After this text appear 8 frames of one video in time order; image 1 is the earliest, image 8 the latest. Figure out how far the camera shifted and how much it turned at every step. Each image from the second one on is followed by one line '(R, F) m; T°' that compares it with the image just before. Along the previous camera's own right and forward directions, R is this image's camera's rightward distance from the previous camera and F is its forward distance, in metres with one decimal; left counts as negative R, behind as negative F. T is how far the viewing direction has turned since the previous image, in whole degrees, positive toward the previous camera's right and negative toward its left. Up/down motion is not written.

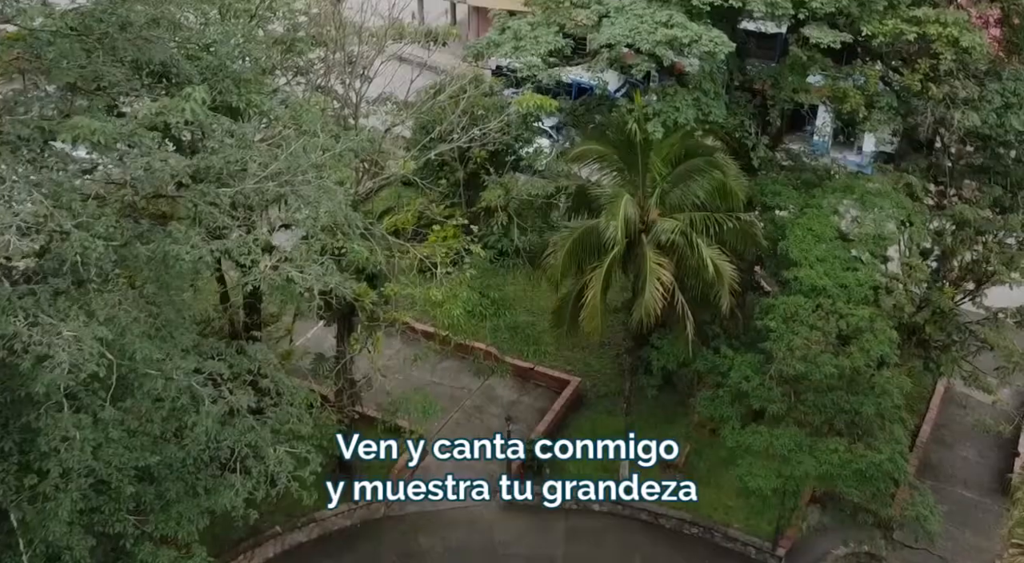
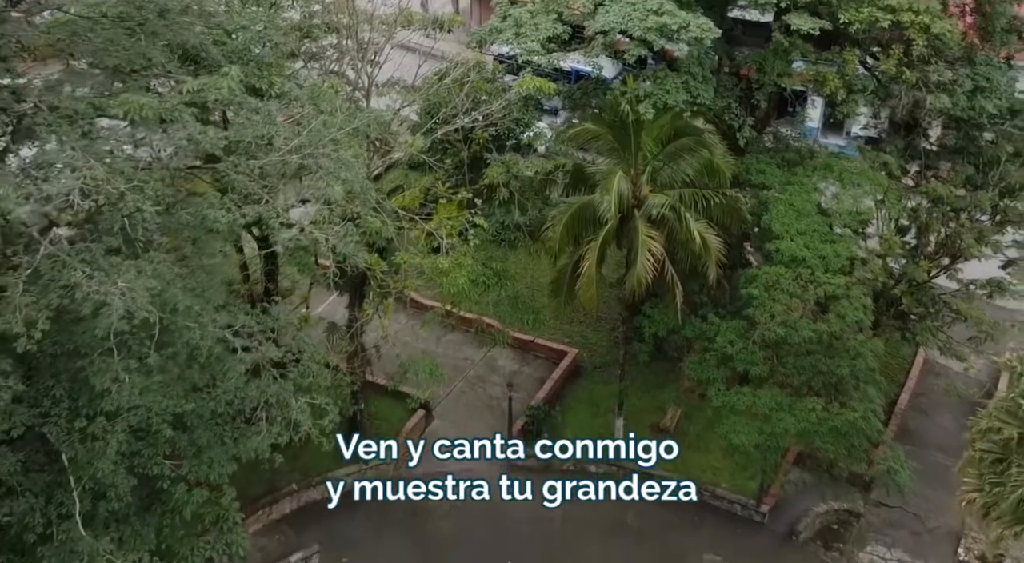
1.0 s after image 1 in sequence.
(0.0, -1.0) m; 0°
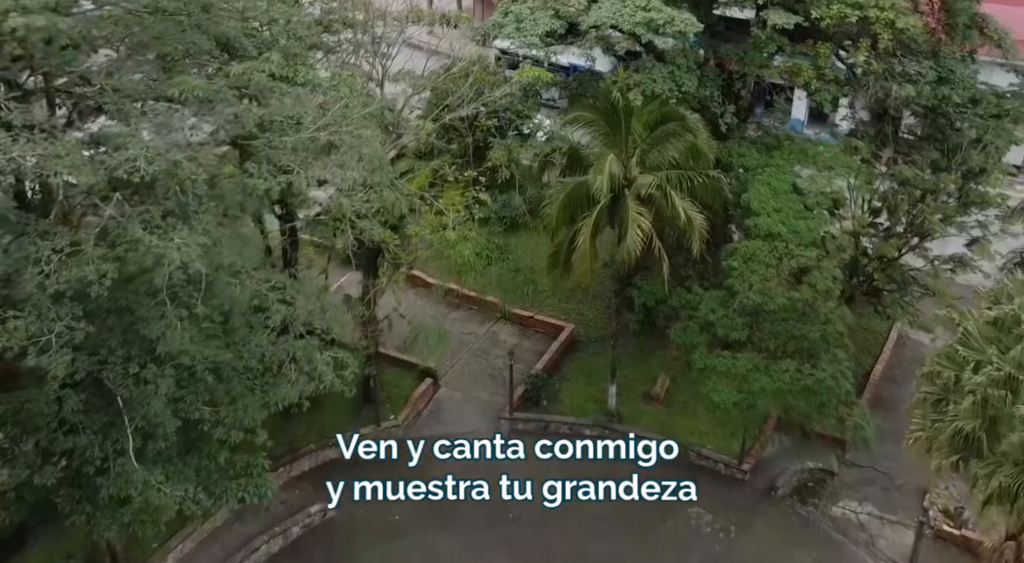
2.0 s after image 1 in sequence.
(0.0, -1.5) m; 0°
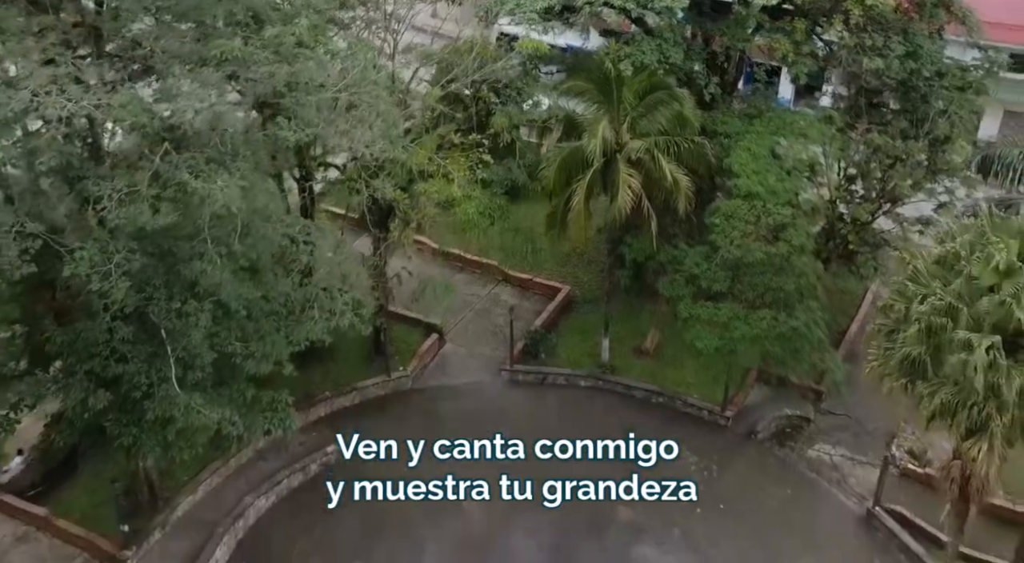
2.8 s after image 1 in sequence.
(0.0, -1.5) m; 0°
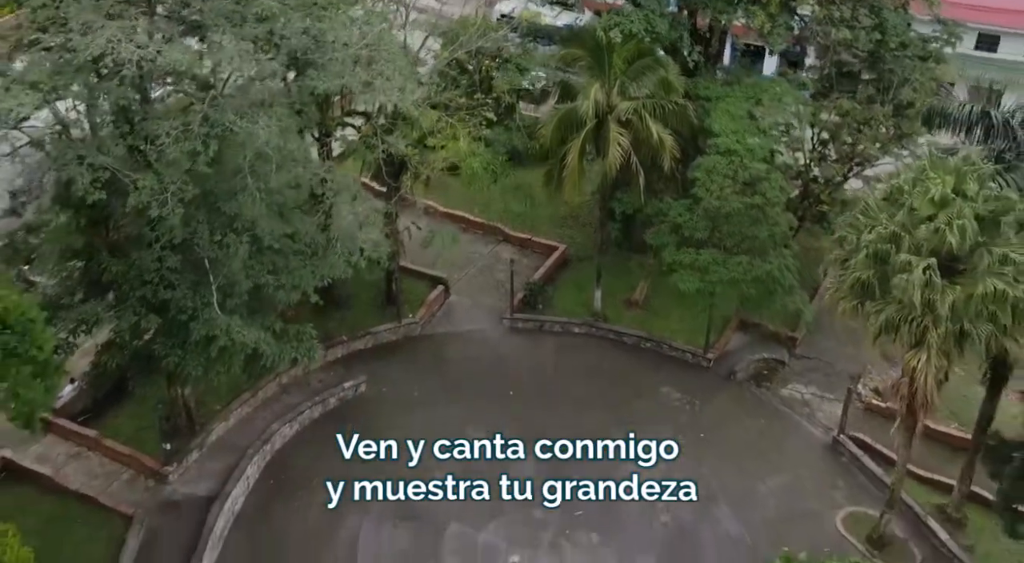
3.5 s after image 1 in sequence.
(0.0, -1.9) m; 0°
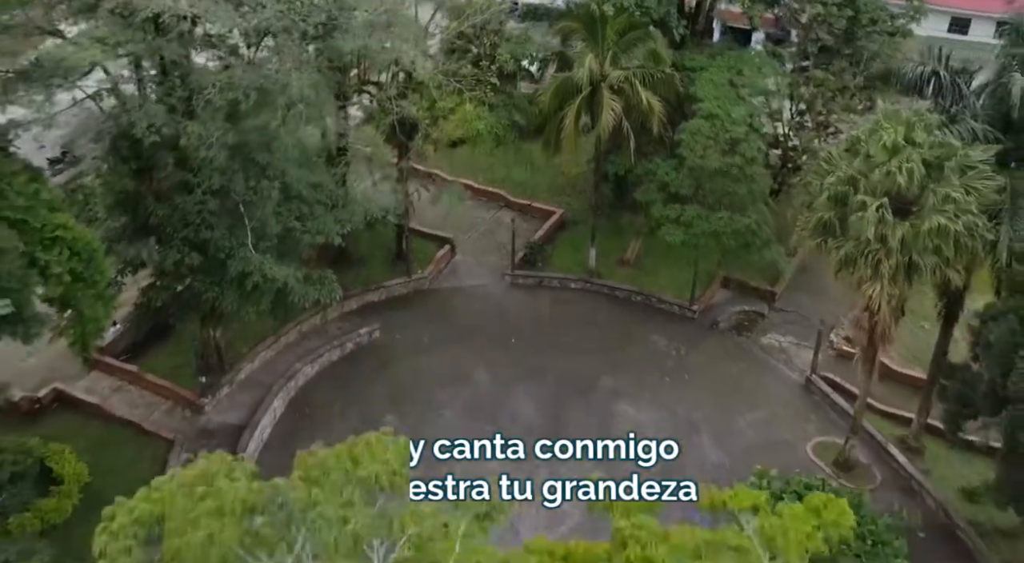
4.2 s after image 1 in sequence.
(-0.1, -1.9) m; 0°
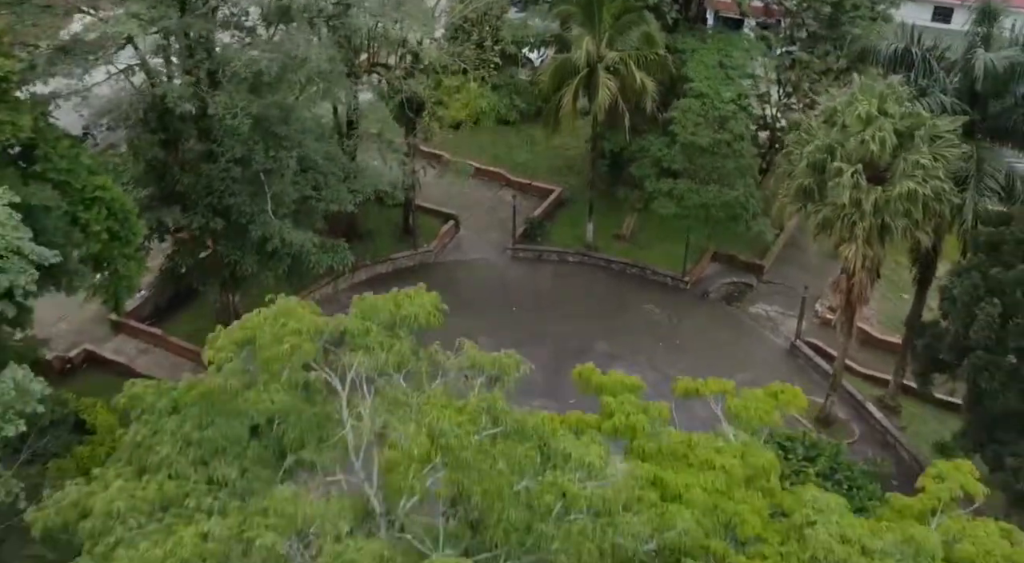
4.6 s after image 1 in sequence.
(-0.1, -1.3) m; 0°
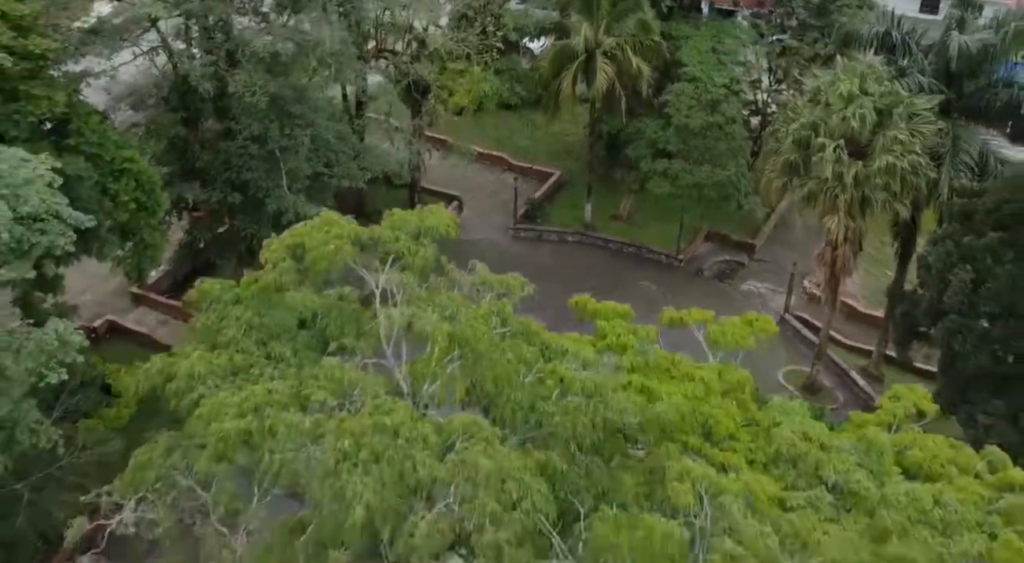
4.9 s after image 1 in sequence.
(0.0, -1.1) m; 0°
